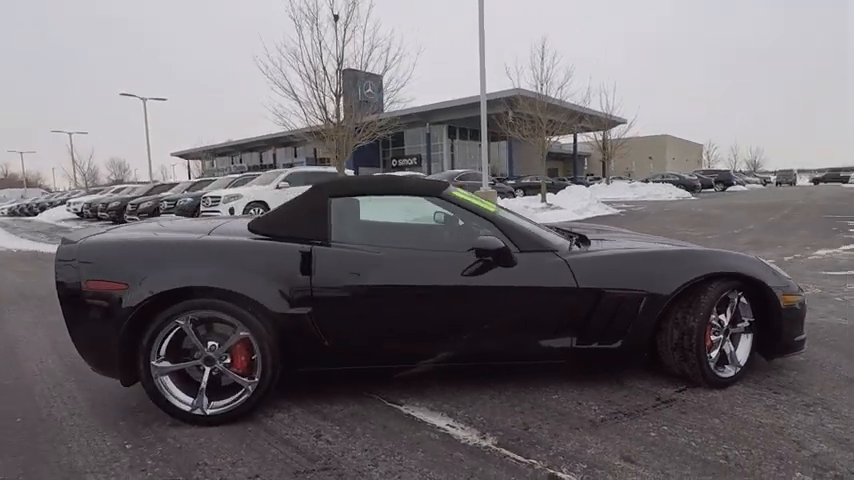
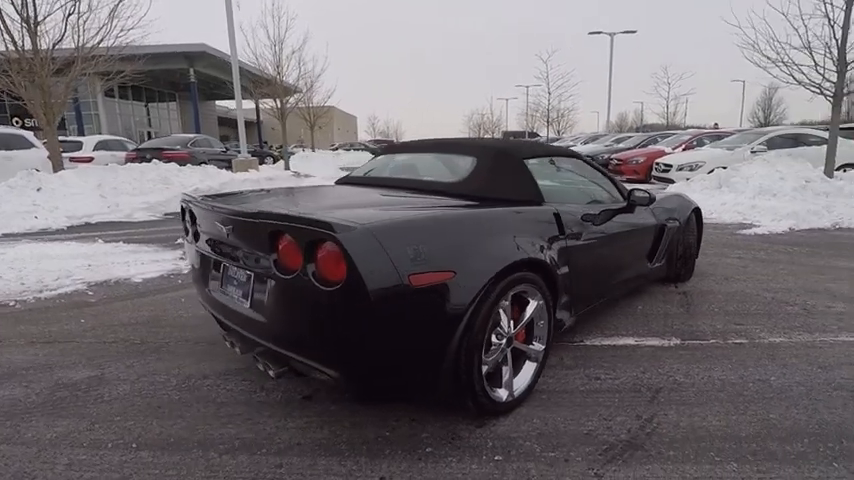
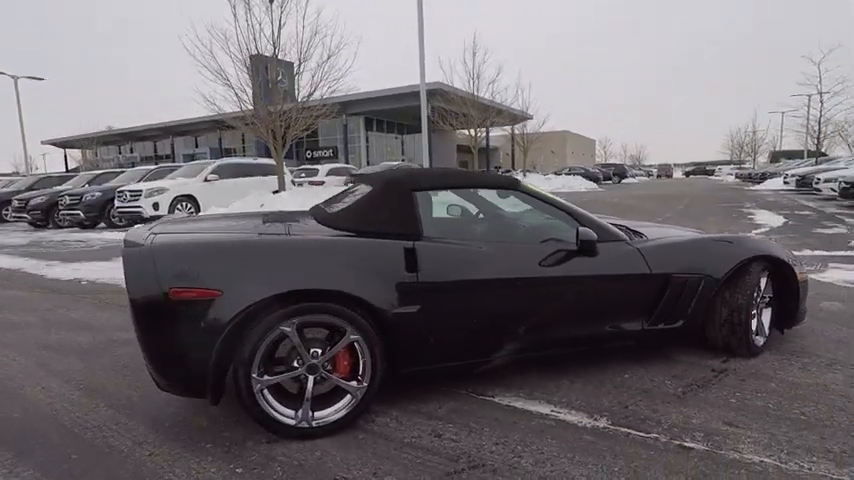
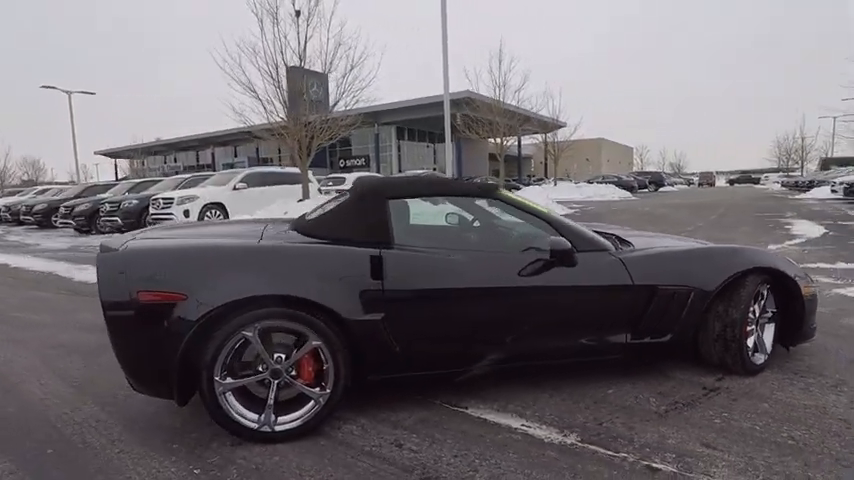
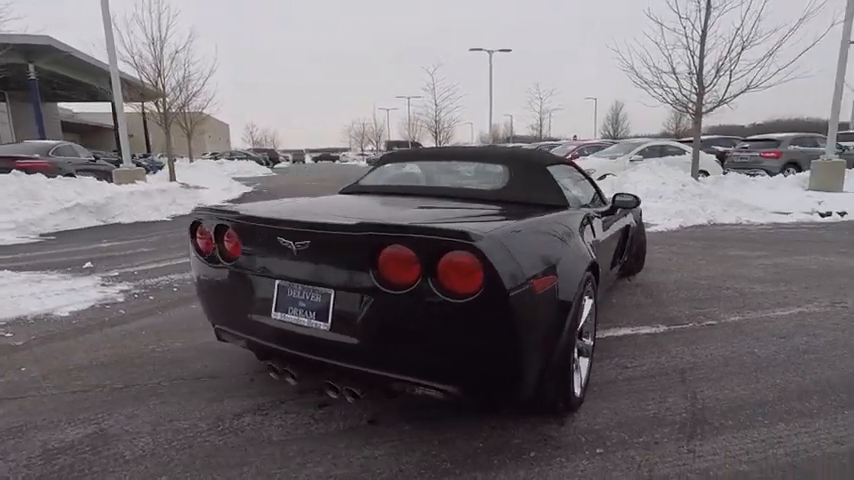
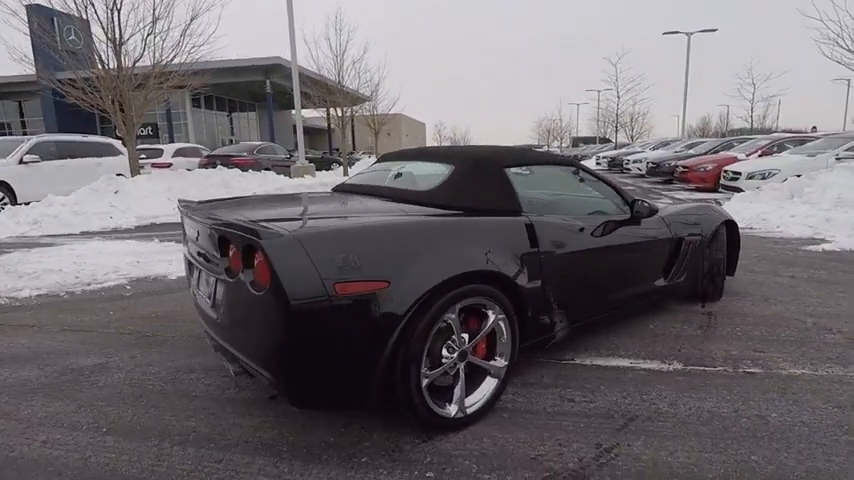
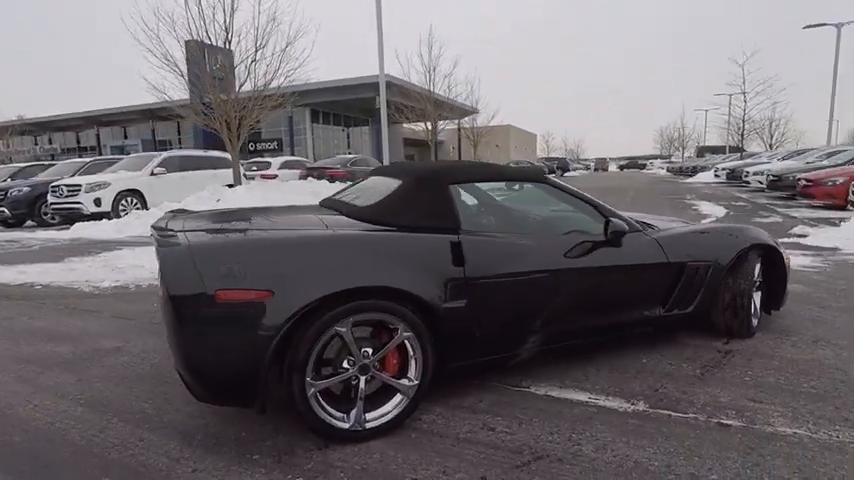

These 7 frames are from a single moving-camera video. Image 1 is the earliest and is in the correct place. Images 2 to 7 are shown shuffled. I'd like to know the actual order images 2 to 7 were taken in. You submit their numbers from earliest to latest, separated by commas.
4, 3, 7, 6, 2, 5
